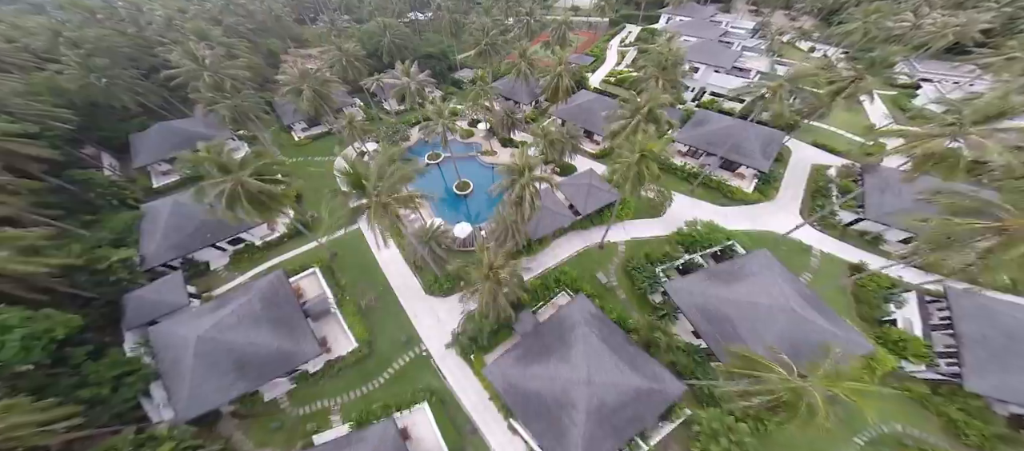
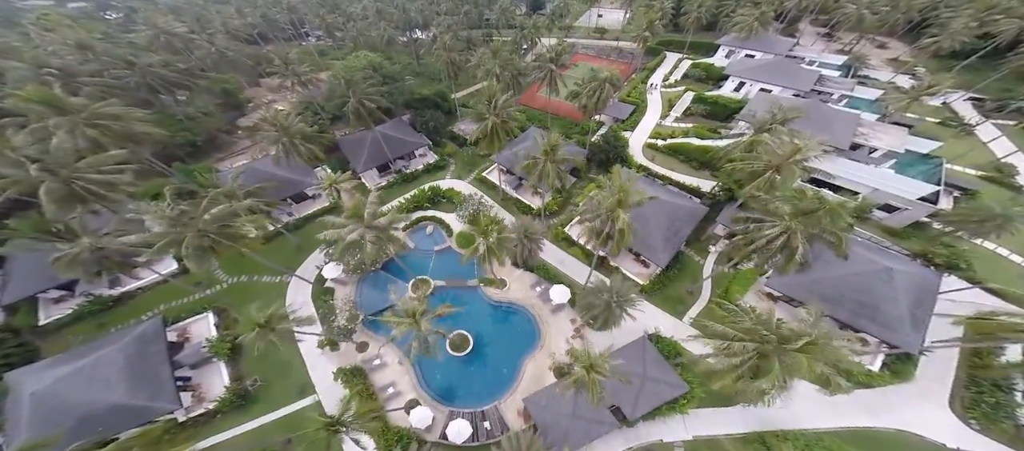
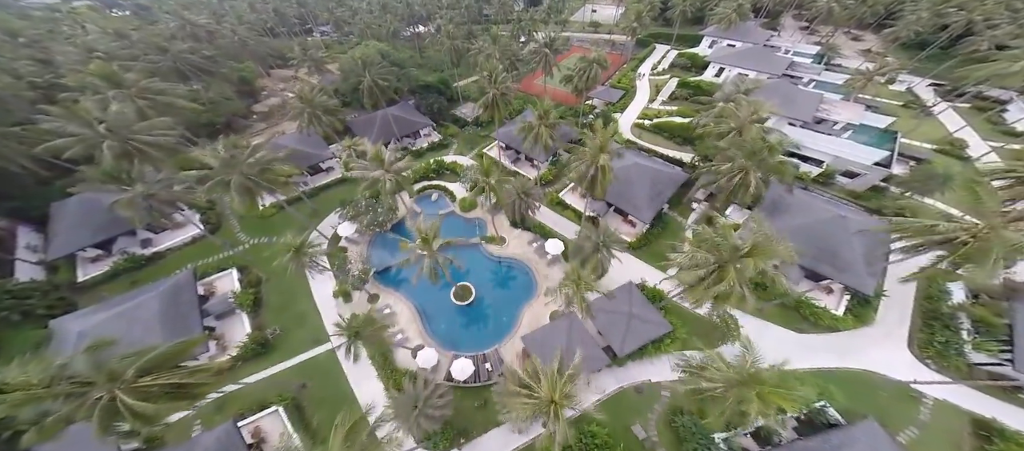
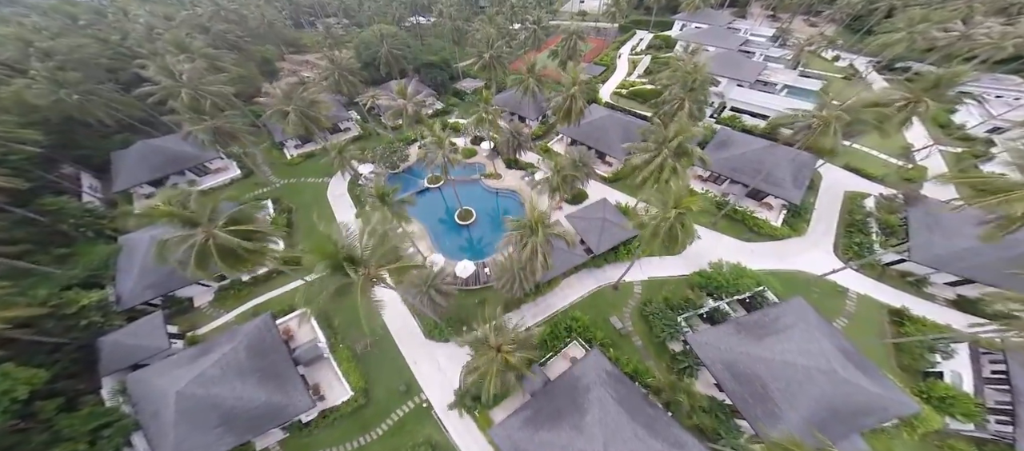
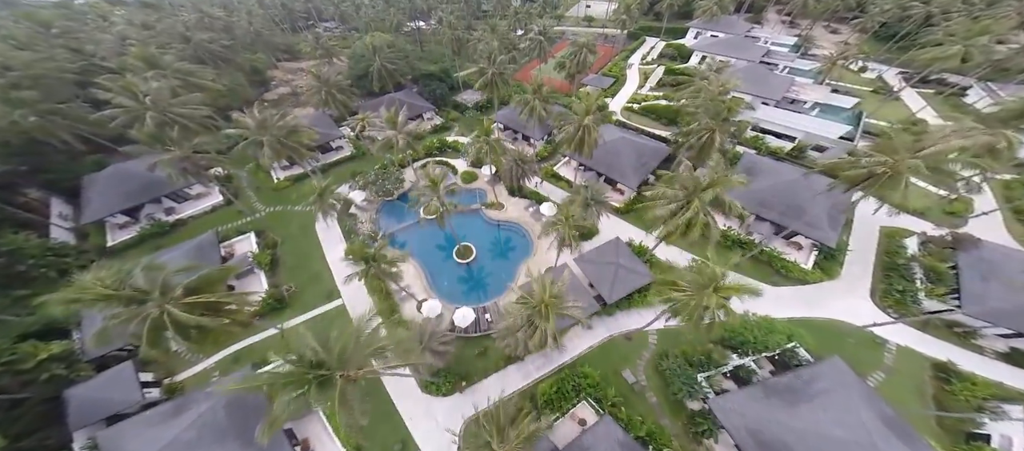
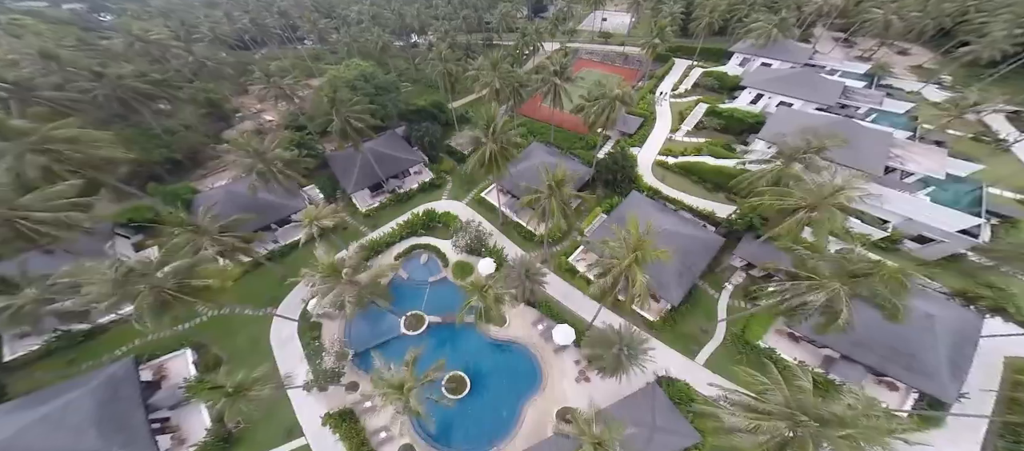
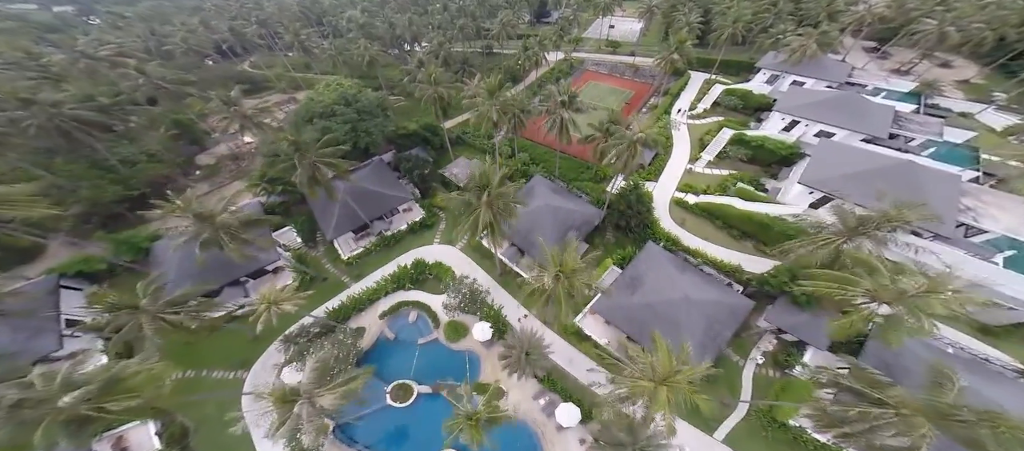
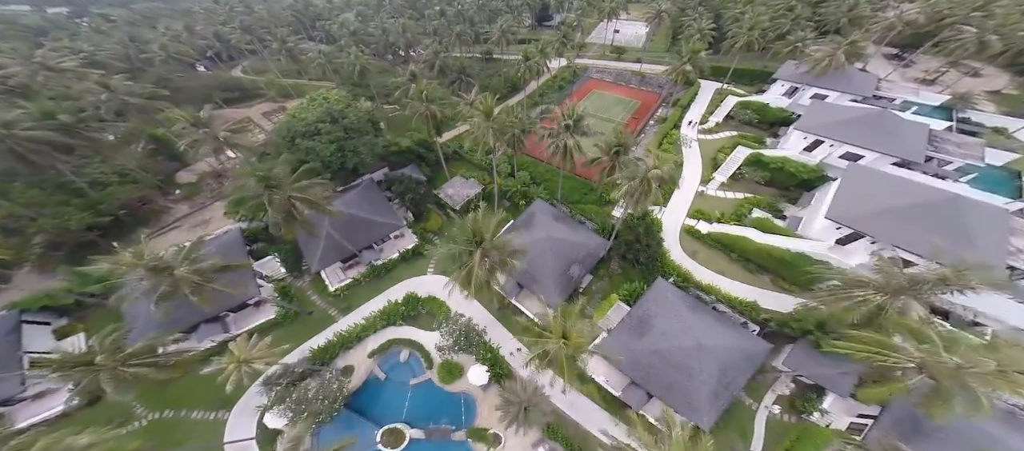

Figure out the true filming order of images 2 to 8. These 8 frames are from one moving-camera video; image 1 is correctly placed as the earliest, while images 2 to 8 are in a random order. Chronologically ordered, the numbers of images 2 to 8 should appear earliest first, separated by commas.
4, 5, 3, 2, 6, 7, 8
